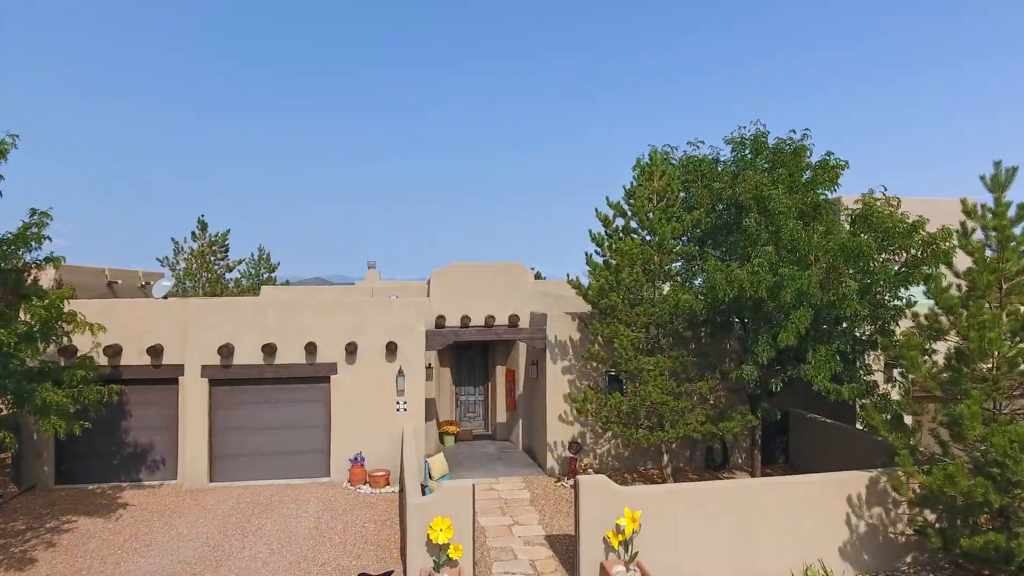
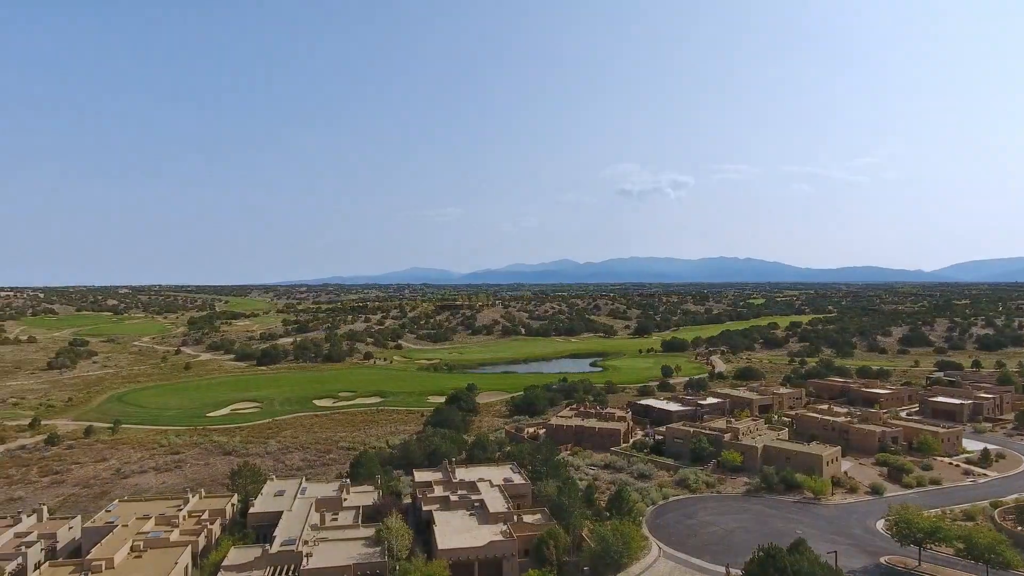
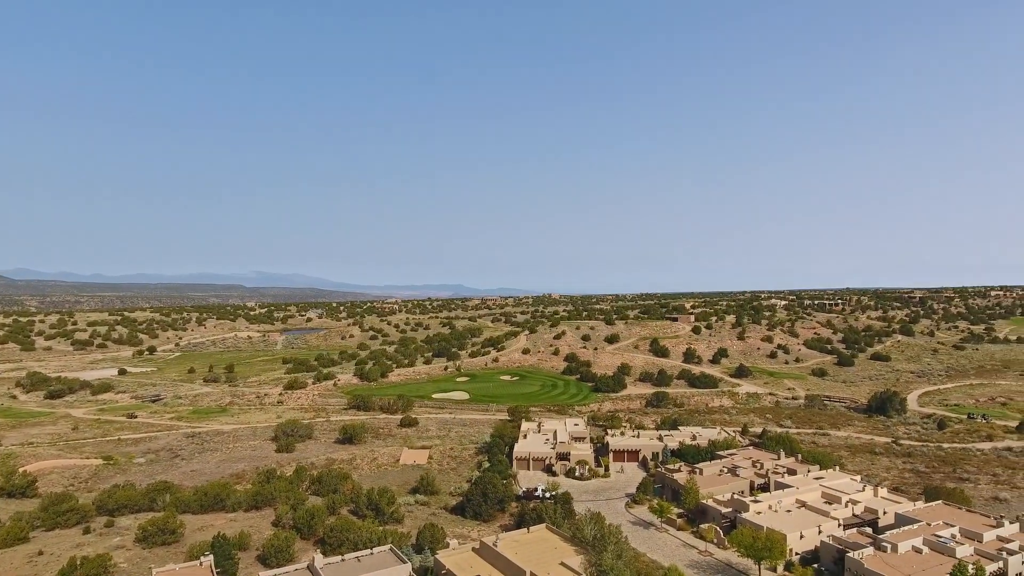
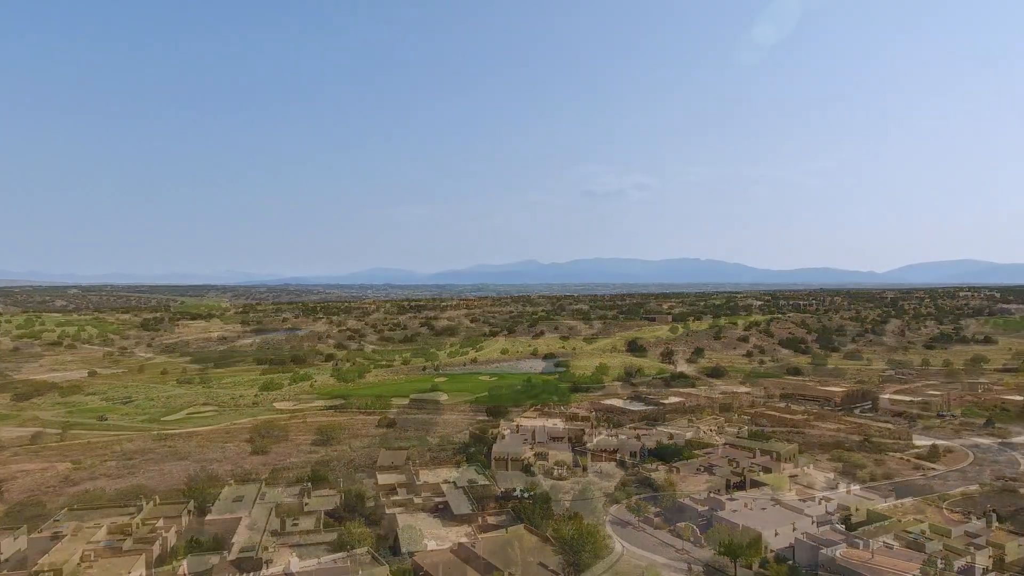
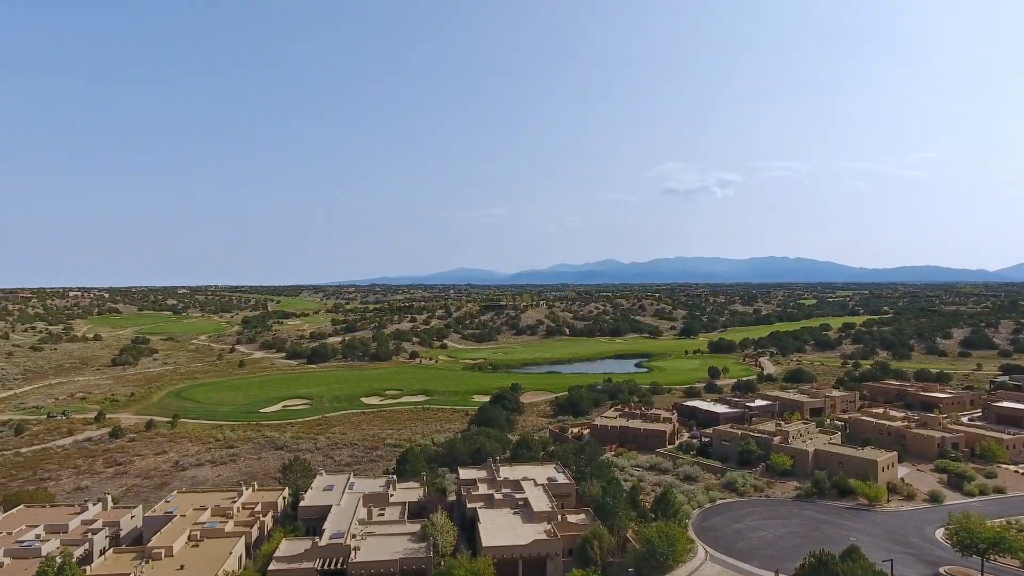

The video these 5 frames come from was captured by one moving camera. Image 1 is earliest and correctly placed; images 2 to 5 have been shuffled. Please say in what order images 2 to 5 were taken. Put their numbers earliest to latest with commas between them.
3, 4, 2, 5
